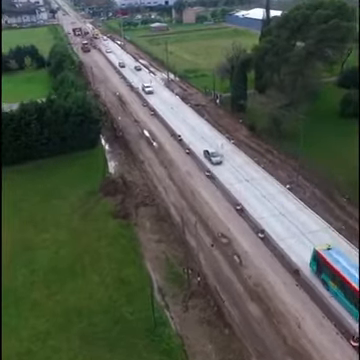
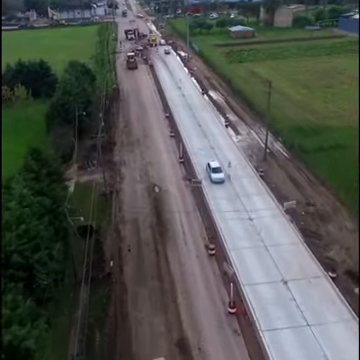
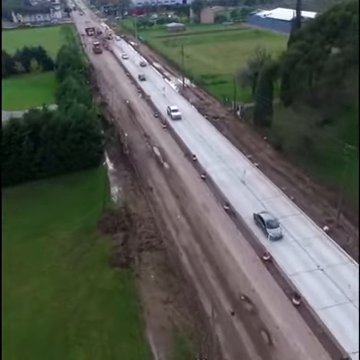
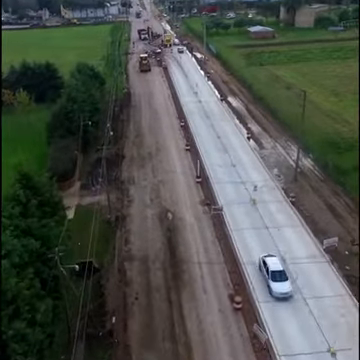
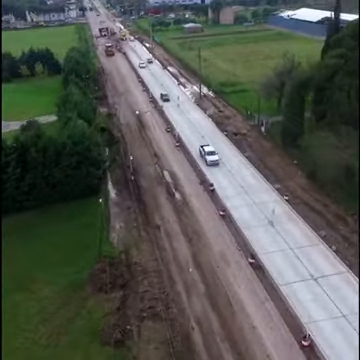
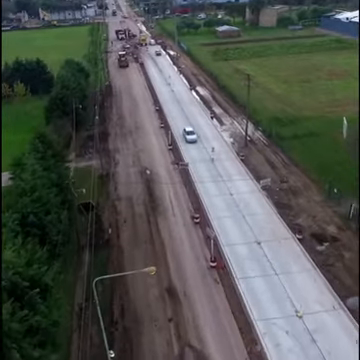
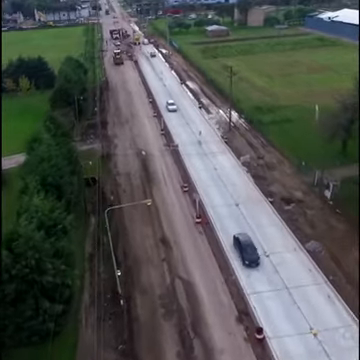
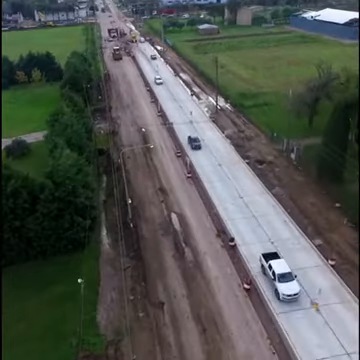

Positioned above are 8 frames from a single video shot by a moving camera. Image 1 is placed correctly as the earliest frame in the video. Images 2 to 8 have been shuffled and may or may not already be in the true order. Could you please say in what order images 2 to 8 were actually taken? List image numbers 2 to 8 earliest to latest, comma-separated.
3, 5, 8, 7, 6, 2, 4
